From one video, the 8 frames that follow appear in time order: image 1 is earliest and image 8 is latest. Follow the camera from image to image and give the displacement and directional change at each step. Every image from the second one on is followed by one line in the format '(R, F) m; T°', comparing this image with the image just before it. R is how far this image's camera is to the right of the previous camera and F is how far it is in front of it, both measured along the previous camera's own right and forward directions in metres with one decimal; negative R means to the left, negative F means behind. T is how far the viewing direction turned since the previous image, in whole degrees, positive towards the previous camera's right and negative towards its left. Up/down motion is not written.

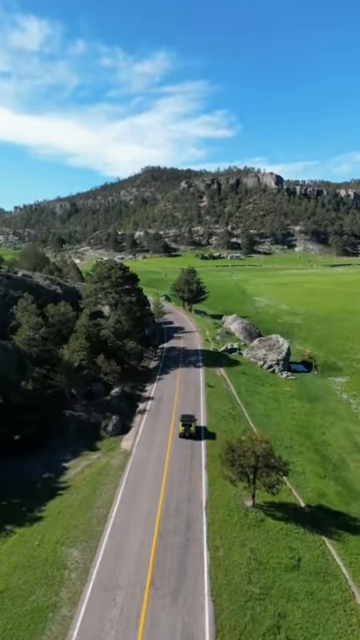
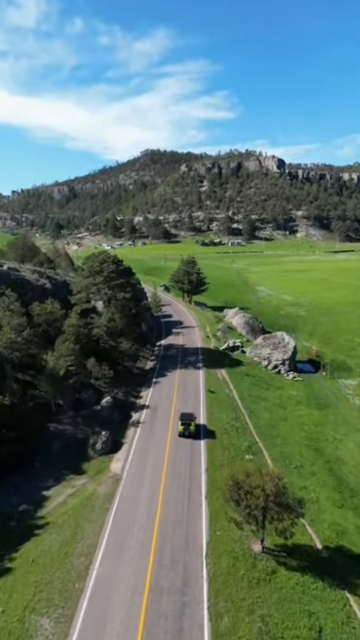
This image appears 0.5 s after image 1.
(+0.3, +5.5) m; 0°
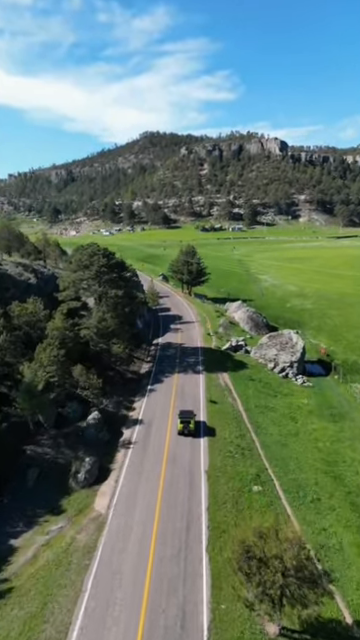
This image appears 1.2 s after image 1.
(+0.3, +6.4) m; 0°
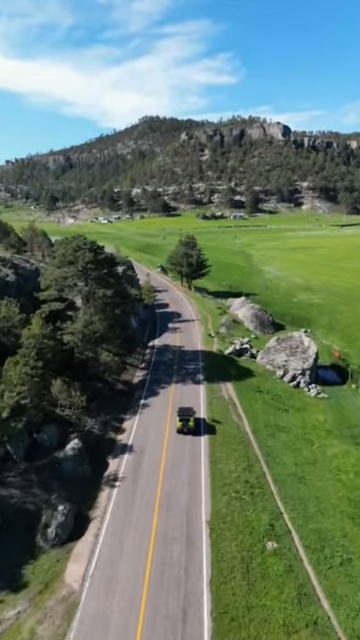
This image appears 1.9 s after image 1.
(+0.3, +7.4) m; 0°
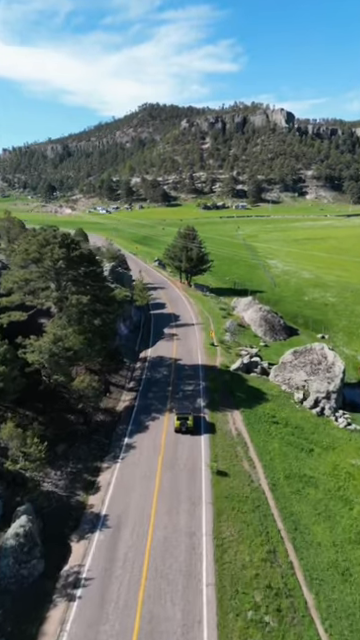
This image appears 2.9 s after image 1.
(+0.5, +11.1) m; 0°
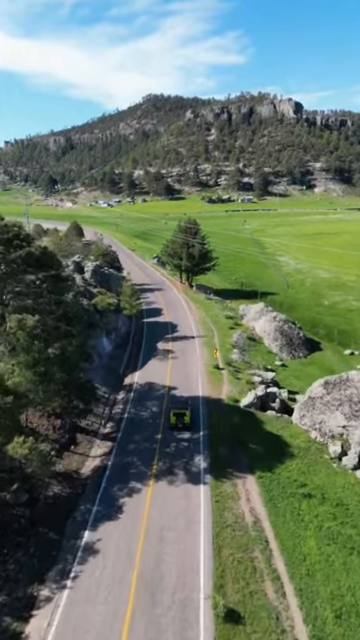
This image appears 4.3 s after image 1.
(+0.9, +12.9) m; -1°
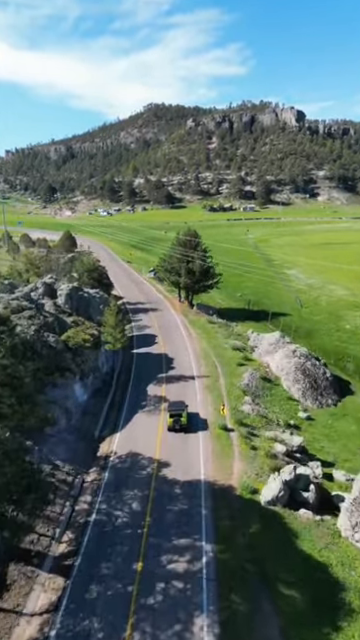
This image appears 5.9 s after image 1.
(+0.5, +12.4) m; 0°
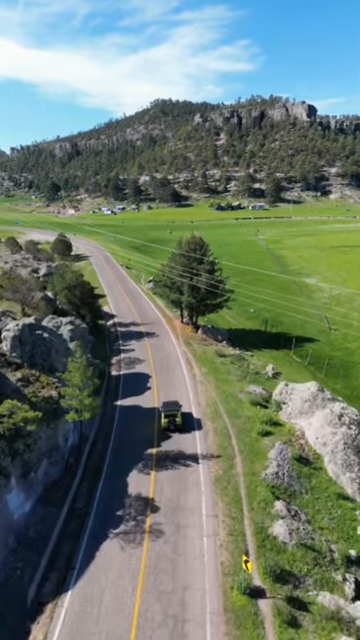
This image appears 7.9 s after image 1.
(+0.7, +15.5) m; -1°
